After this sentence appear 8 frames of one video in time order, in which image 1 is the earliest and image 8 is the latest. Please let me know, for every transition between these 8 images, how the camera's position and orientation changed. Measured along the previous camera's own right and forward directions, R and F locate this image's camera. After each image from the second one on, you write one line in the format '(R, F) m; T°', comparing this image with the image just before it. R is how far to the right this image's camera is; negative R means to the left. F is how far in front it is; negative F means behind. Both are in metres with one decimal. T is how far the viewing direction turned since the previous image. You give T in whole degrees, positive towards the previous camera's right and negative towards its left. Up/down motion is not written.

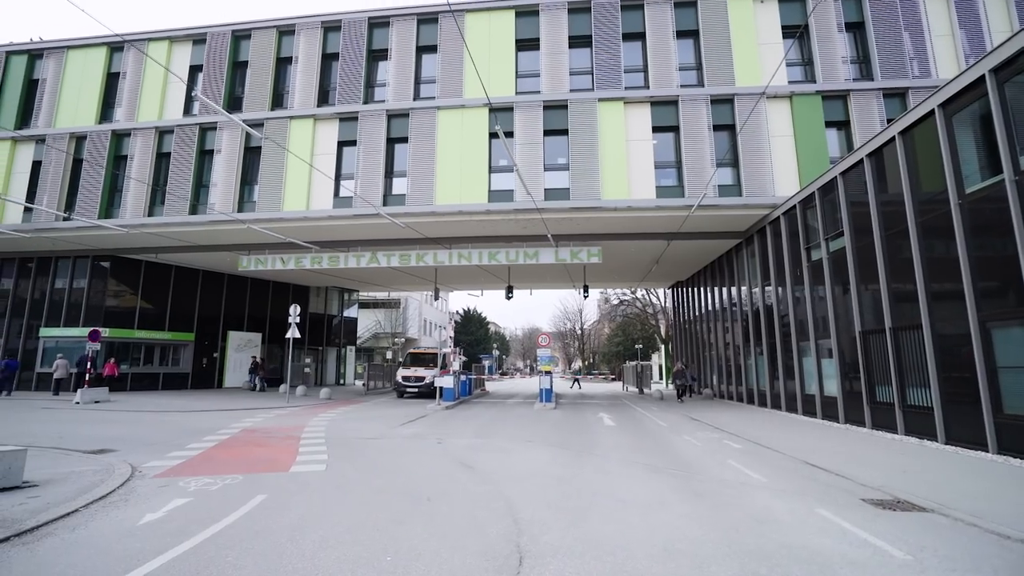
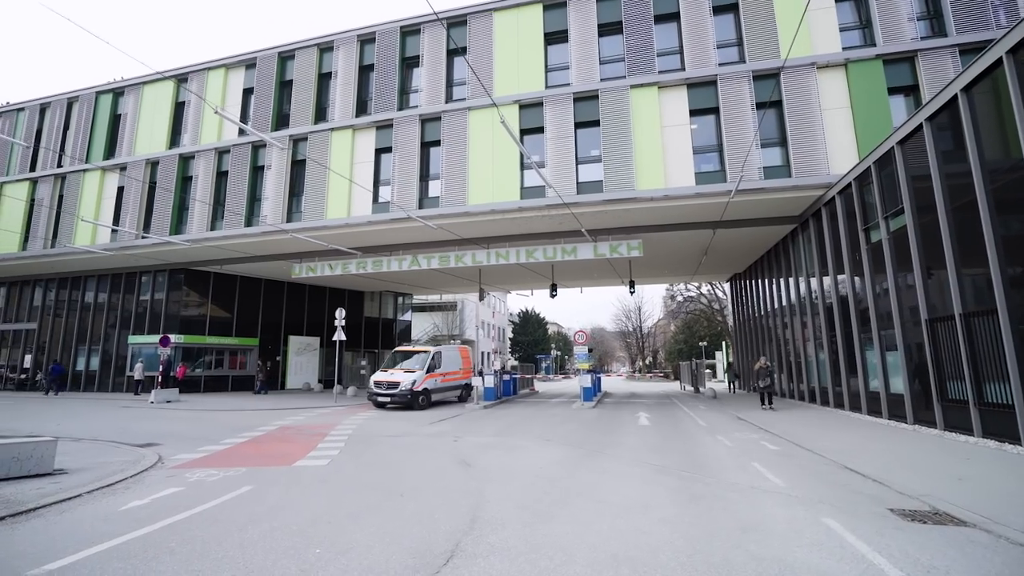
(+1.6, +0.3) m; -9°
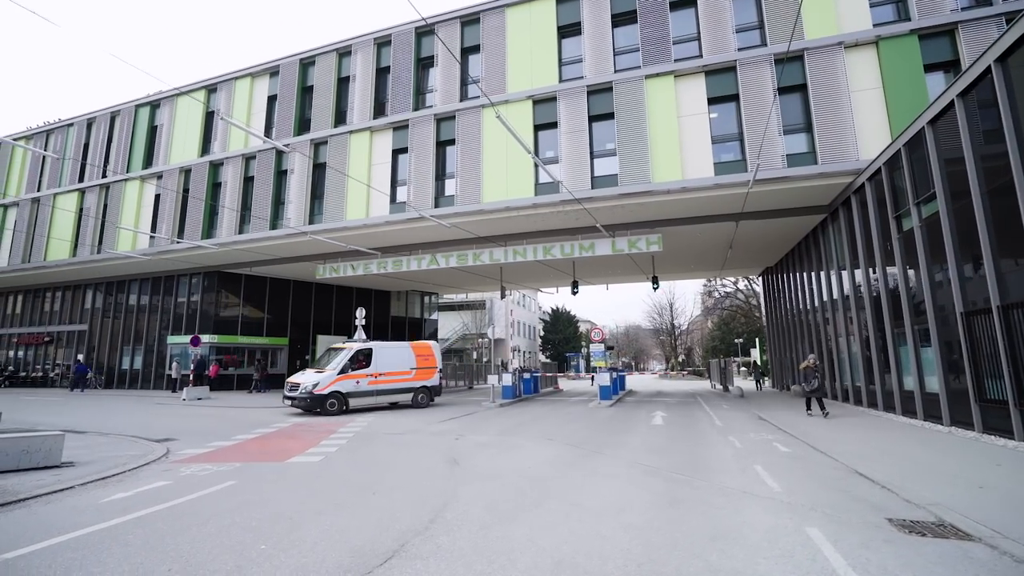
(+1.0, +0.2) m; -5°
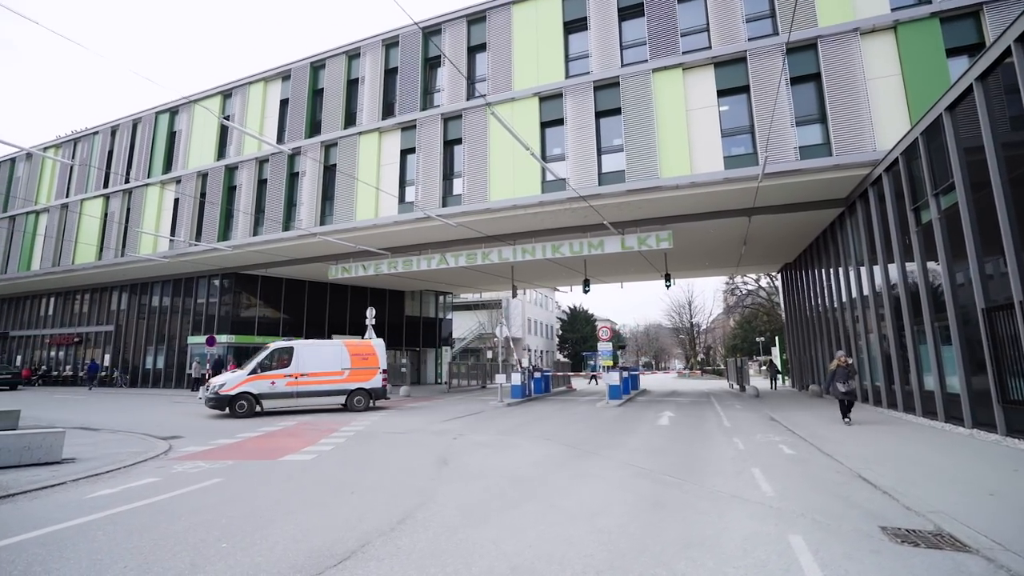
(+0.7, +0.1) m; -3°
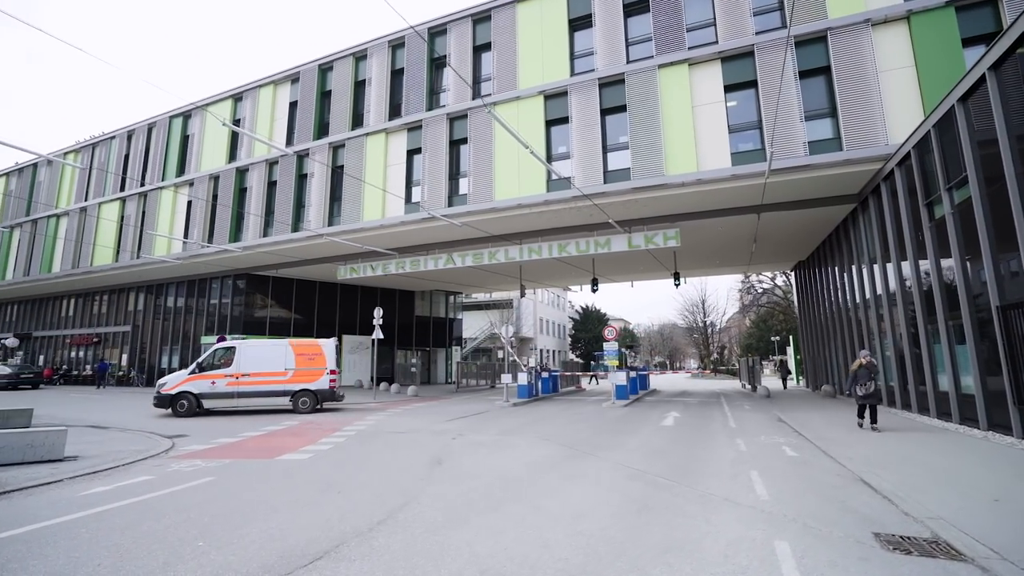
(+0.4, +0.1) m; -2°
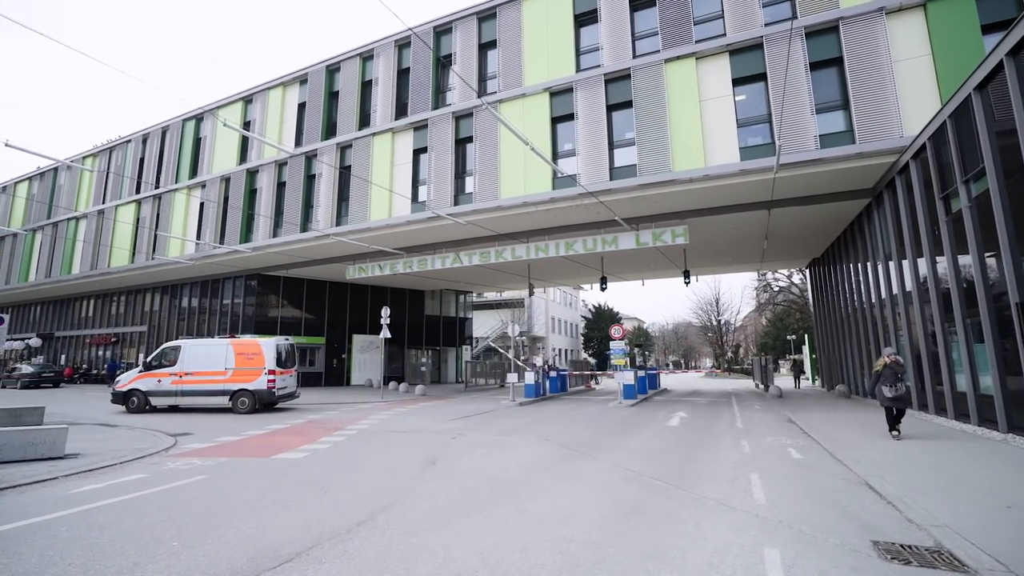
(+0.4, +0.1) m; -2°
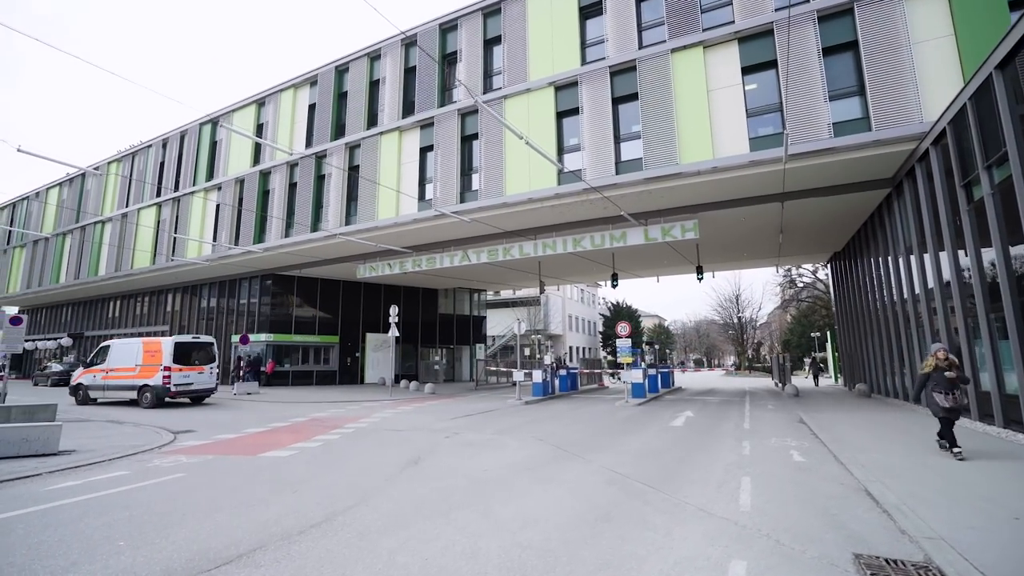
(+0.8, +0.3) m; -3°
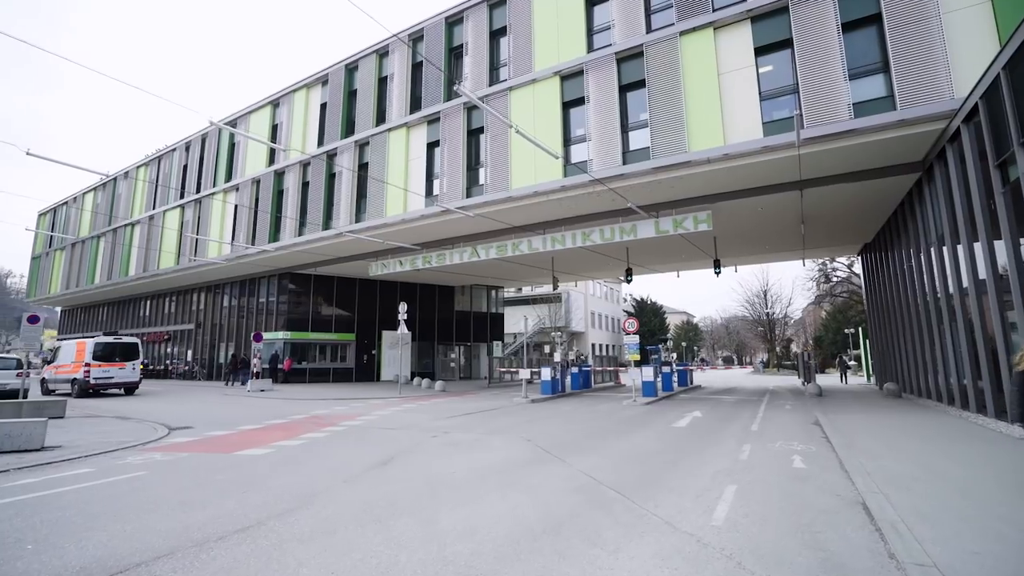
(+1.1, +0.5) m; -4°
